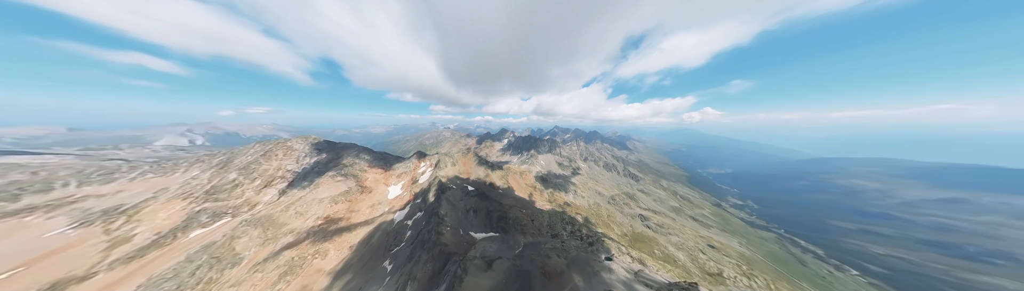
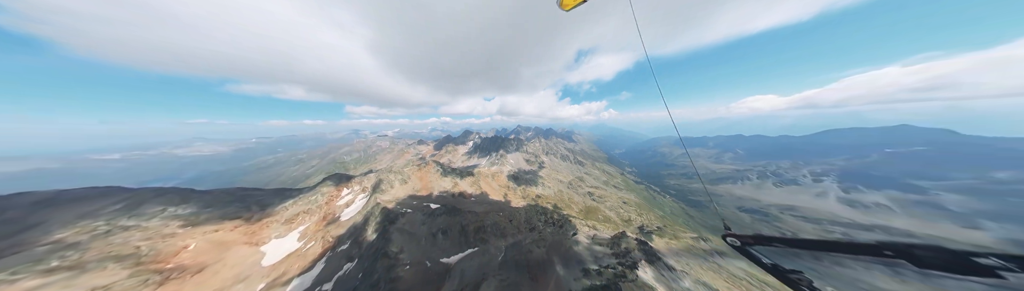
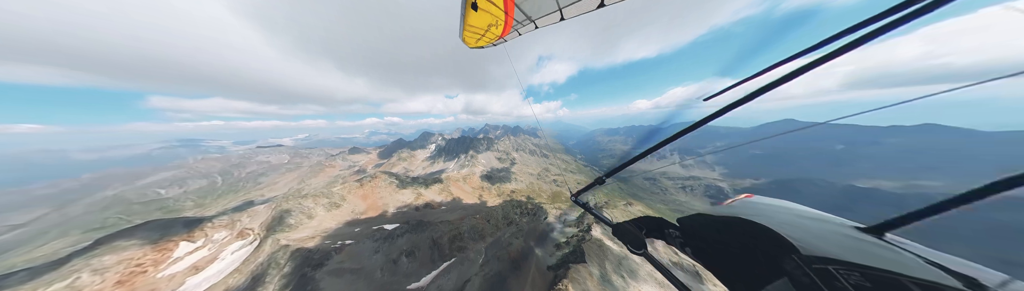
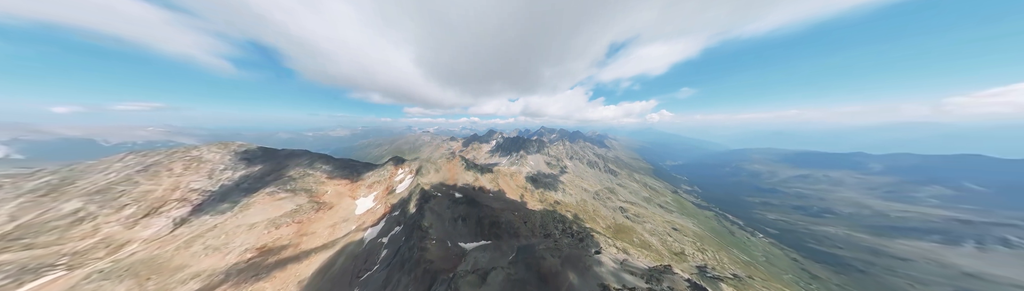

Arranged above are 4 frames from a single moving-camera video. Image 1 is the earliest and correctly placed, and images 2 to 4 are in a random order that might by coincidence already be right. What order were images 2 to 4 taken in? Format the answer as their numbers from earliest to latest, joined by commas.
4, 2, 3
